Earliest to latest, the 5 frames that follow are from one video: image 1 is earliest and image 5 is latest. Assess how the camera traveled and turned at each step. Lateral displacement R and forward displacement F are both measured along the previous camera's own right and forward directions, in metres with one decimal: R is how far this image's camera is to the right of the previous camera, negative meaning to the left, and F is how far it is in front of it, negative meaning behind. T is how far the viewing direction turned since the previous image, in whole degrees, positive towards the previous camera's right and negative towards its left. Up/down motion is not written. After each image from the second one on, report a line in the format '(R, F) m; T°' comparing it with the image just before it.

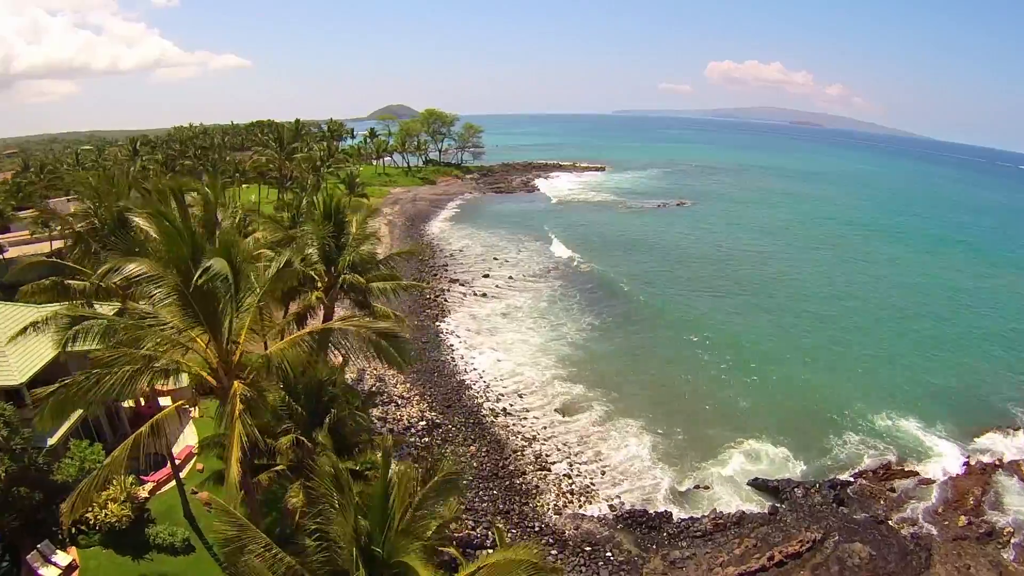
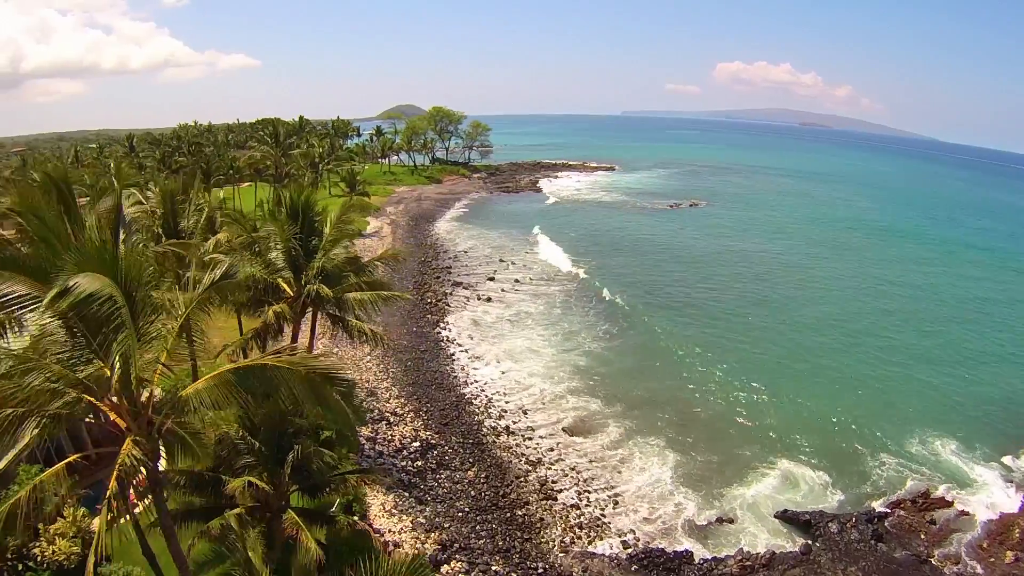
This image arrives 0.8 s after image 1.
(+0.2, +2.4) m; -1°
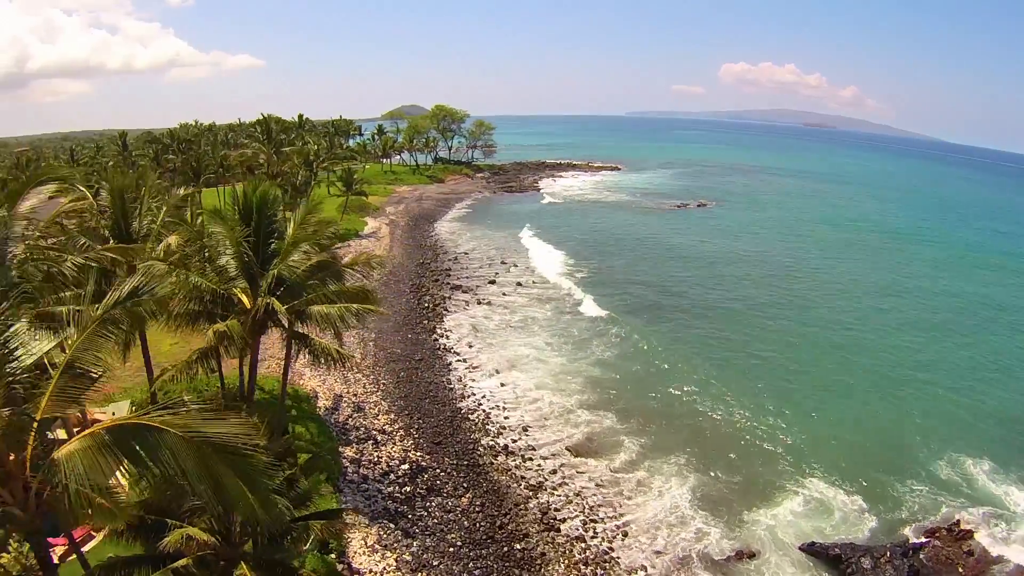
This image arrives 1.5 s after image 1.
(+0.2, +2.1) m; 0°
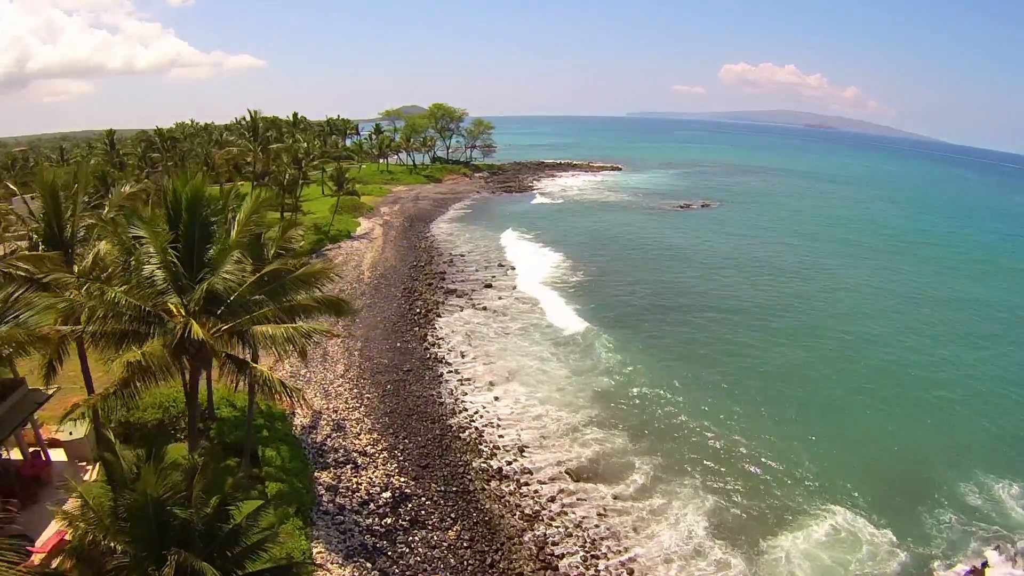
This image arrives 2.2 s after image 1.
(+0.2, +2.0) m; 0°
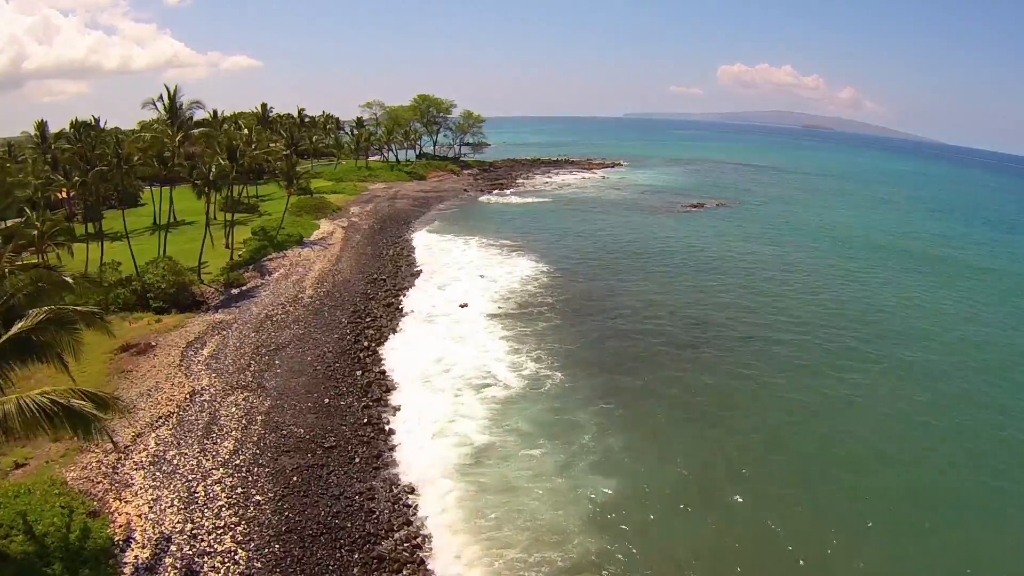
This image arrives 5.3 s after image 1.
(+0.8, +8.8) m; 0°
